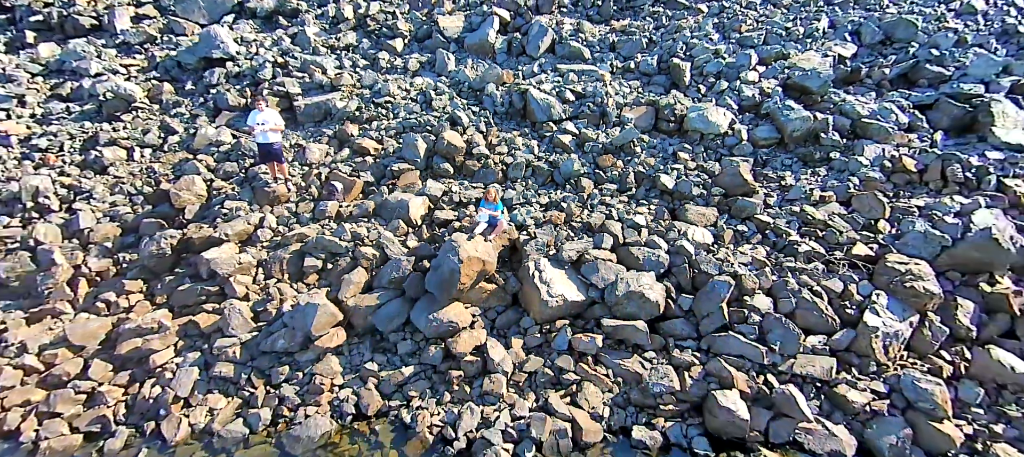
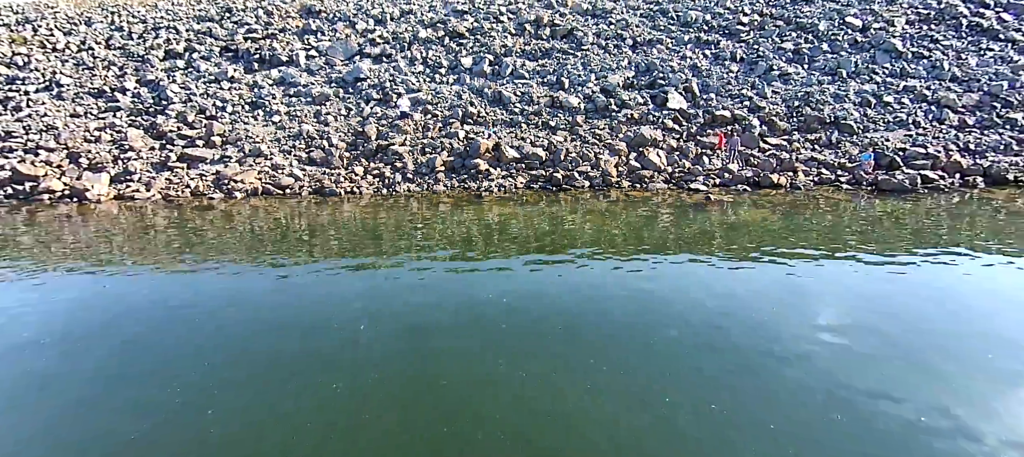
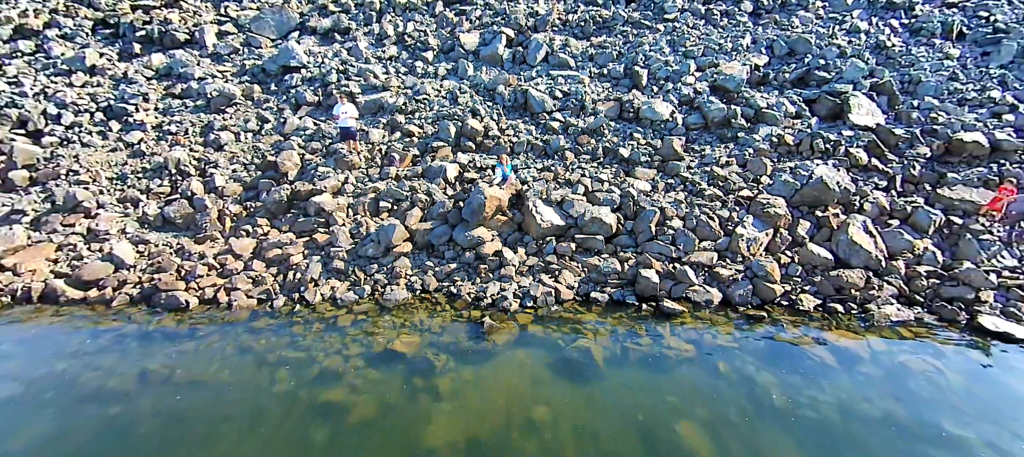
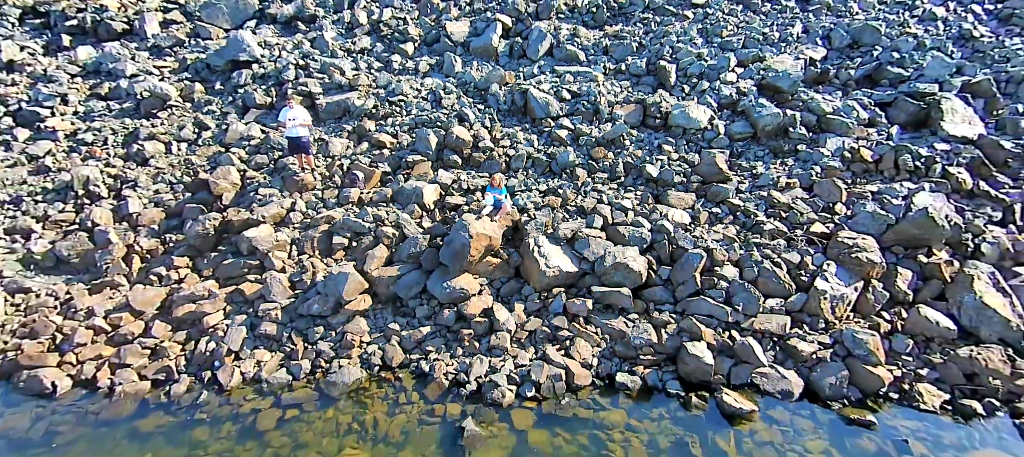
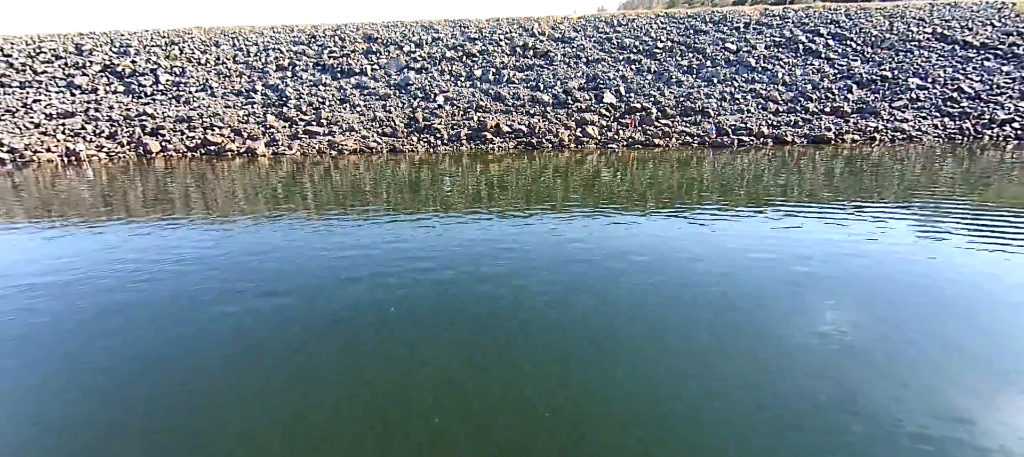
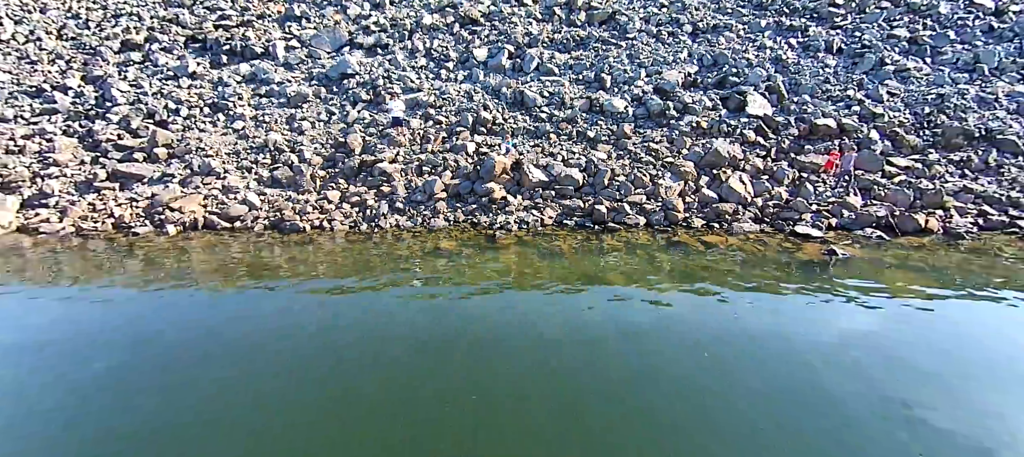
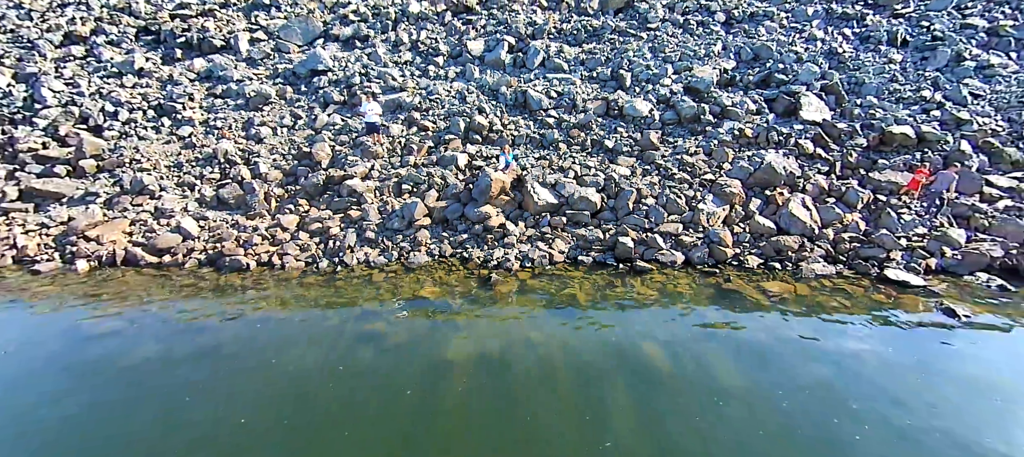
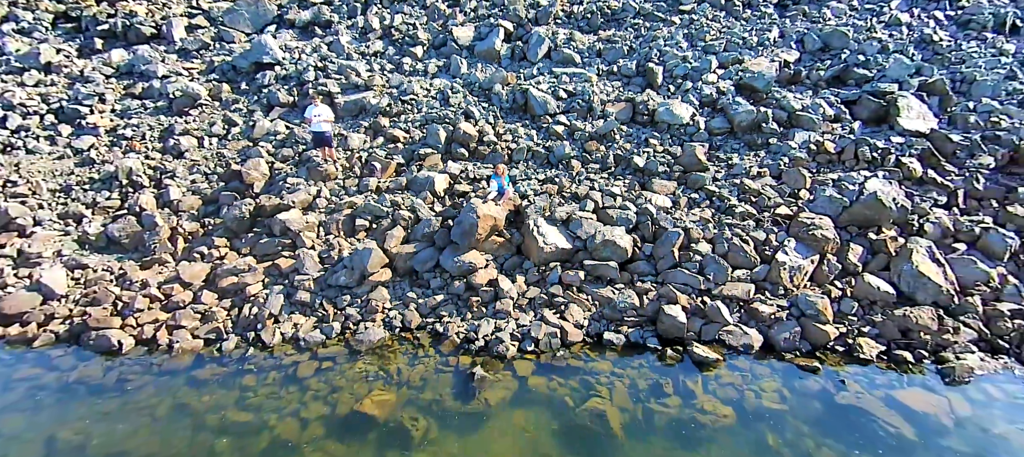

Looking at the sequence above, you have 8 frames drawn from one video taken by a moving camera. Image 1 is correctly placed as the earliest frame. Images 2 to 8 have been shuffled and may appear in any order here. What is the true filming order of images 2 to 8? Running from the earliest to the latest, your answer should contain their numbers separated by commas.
4, 8, 3, 7, 6, 2, 5
